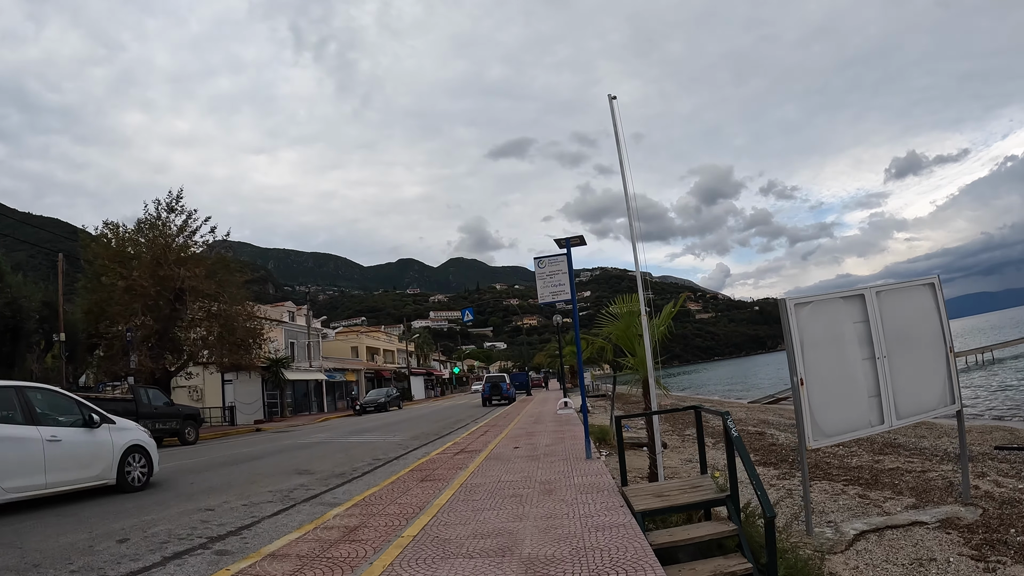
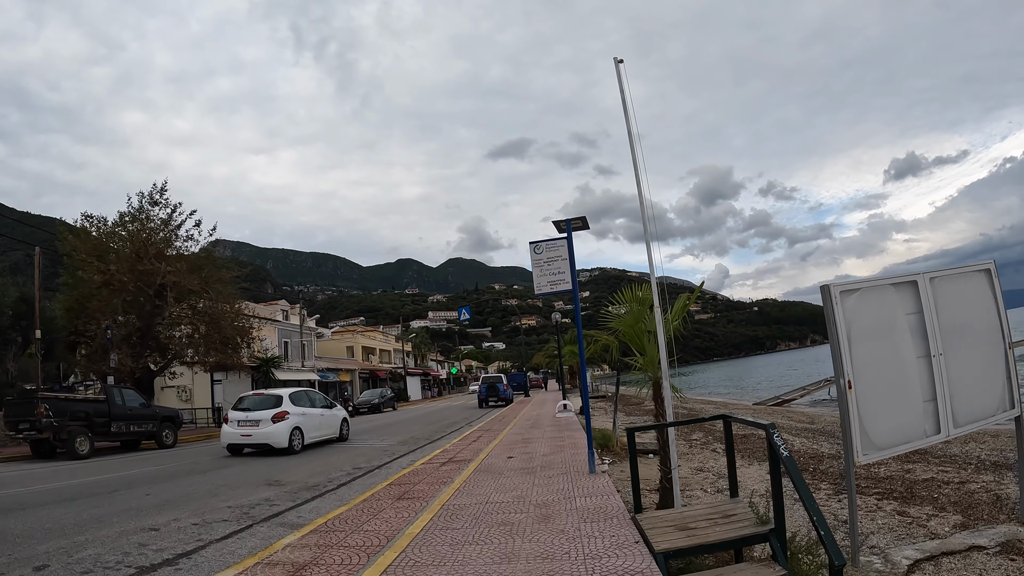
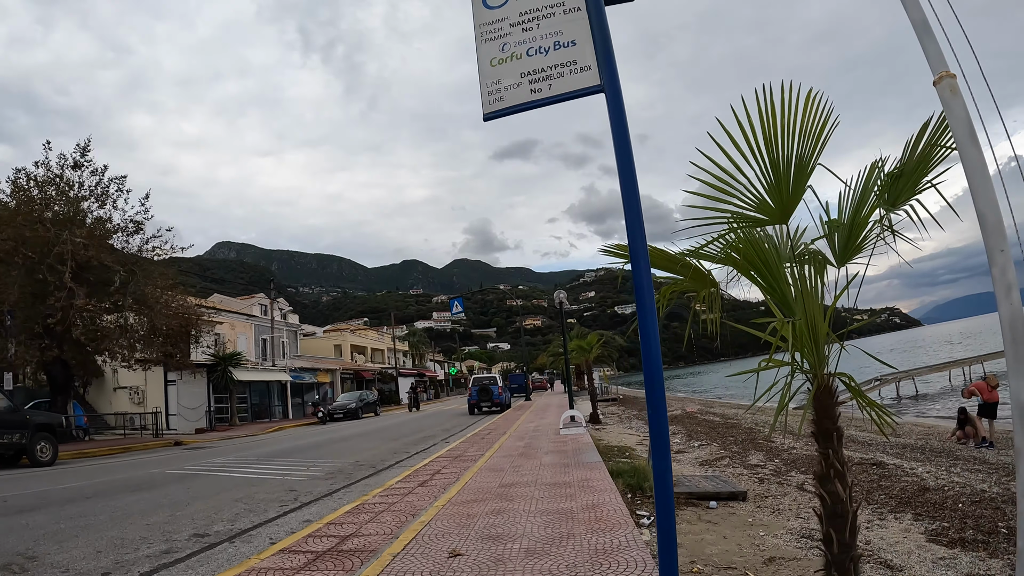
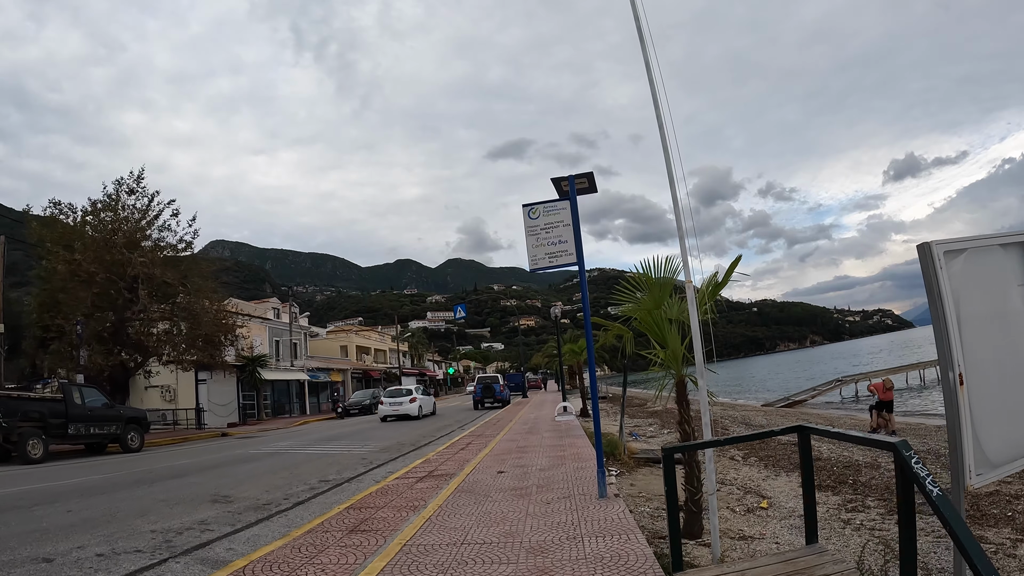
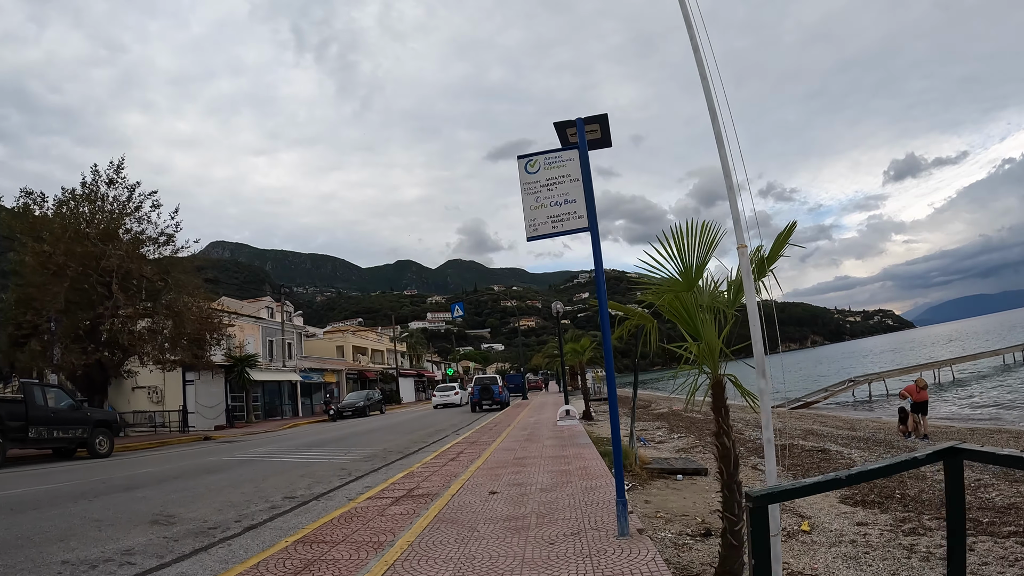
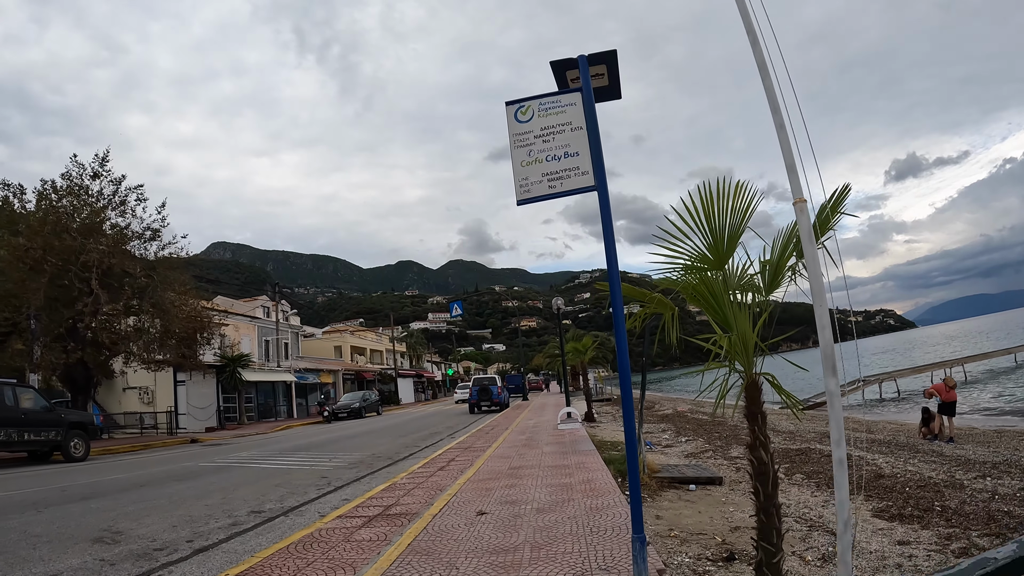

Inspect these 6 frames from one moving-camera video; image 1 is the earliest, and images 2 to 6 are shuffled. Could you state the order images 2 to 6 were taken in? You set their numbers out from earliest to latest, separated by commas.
2, 4, 5, 6, 3
